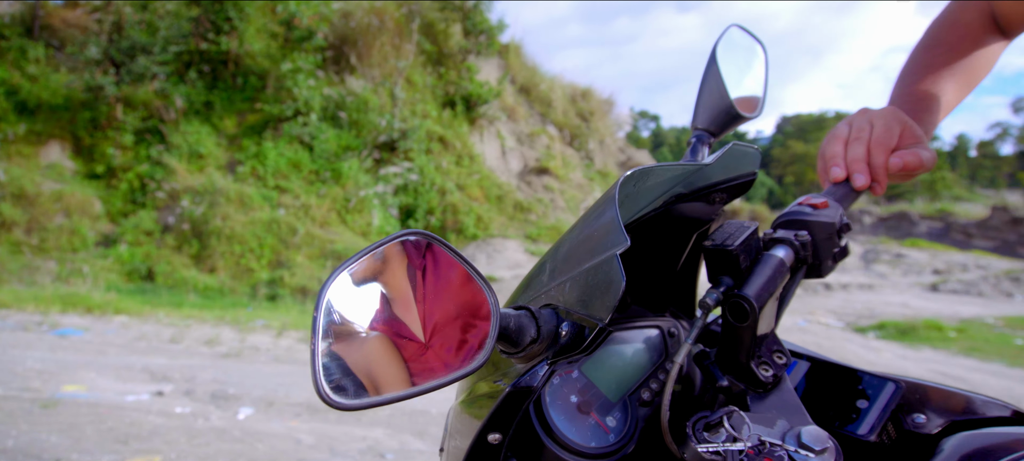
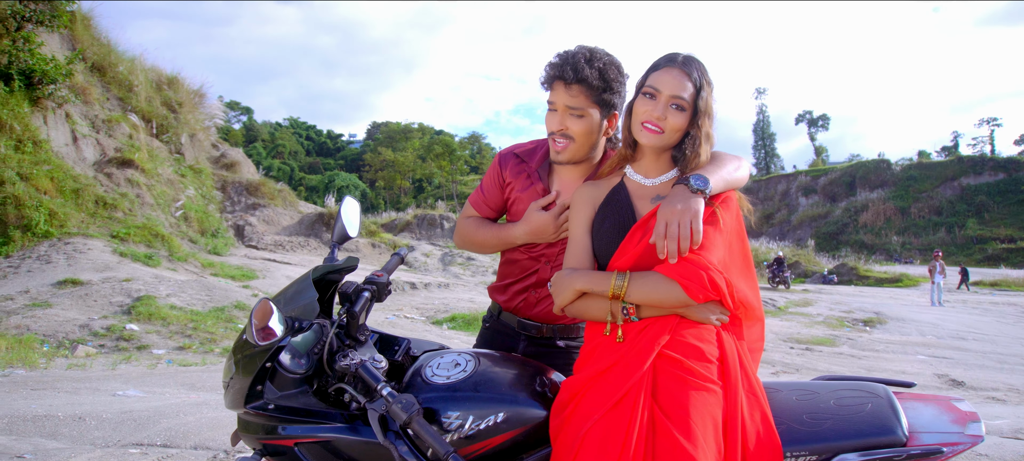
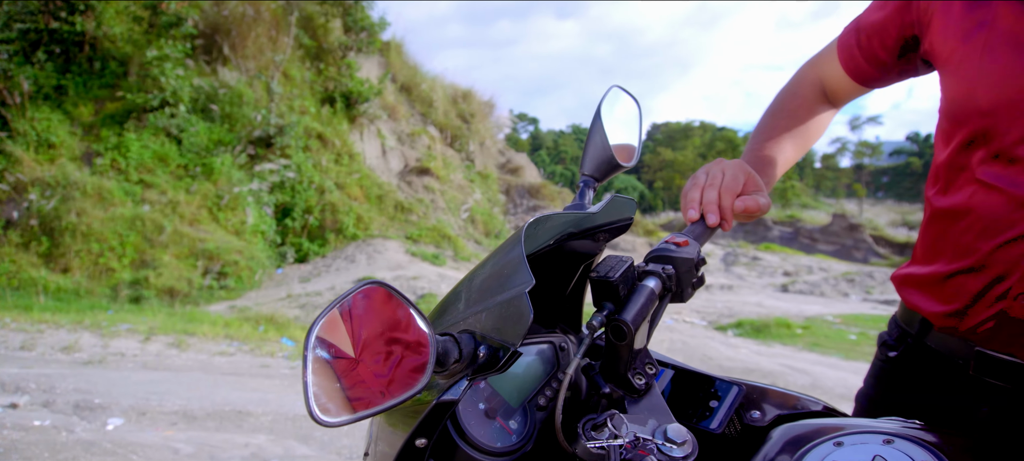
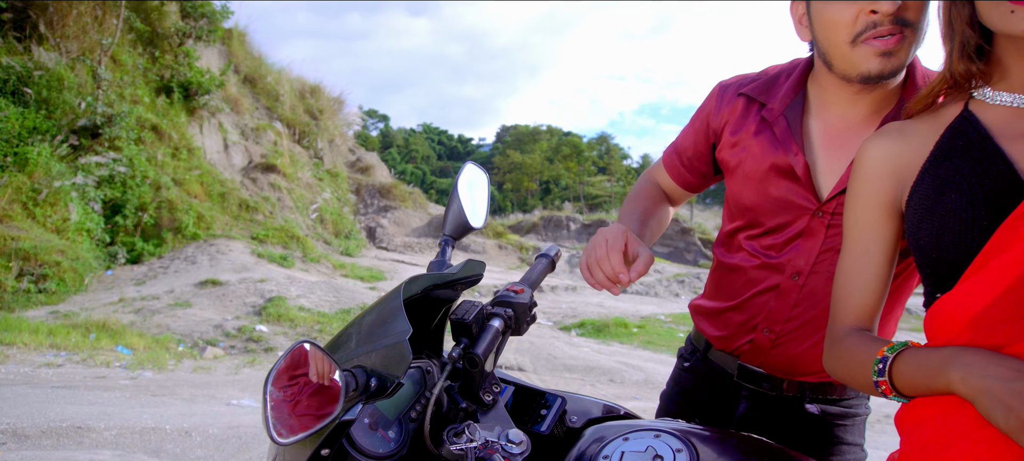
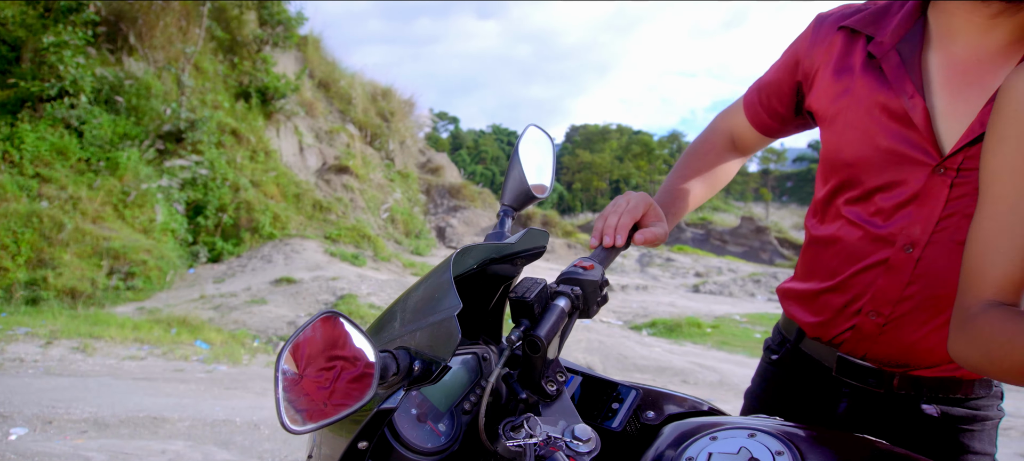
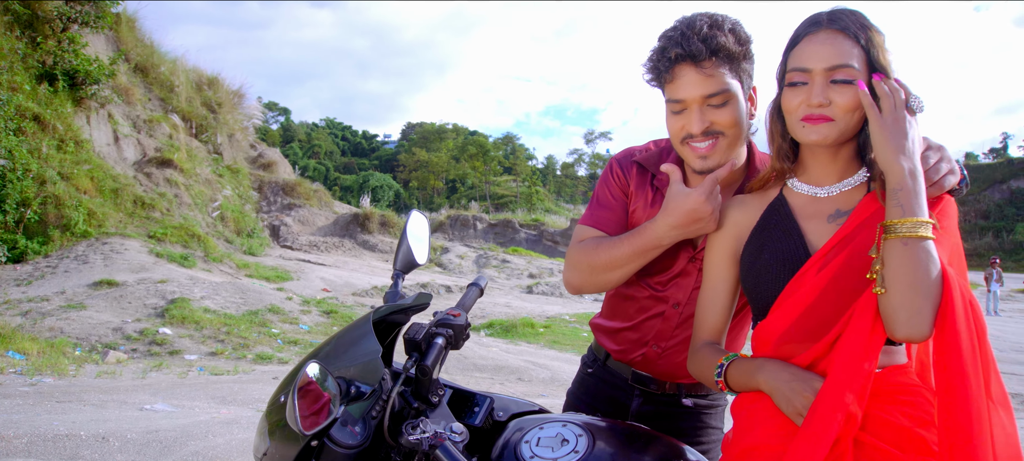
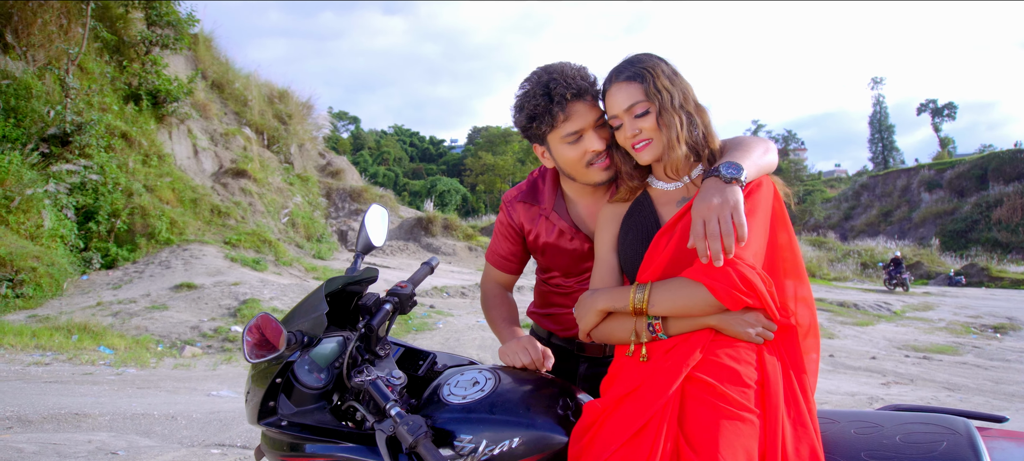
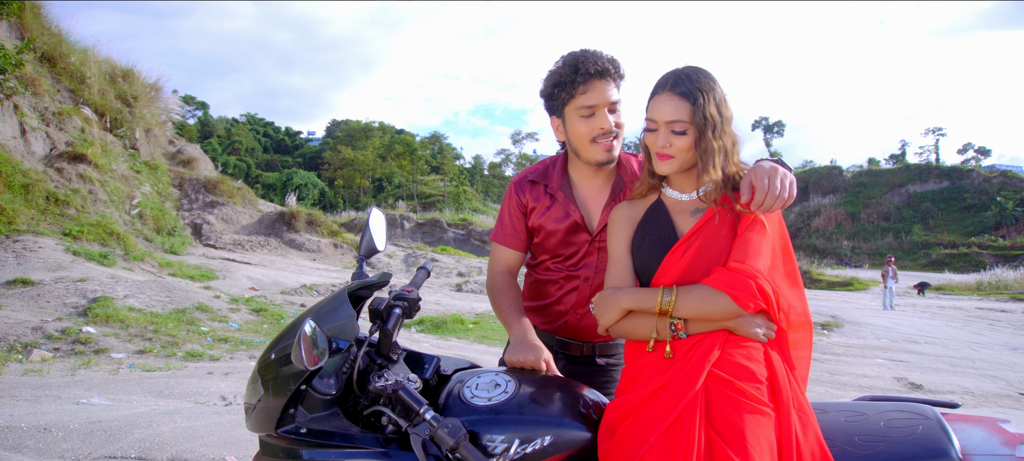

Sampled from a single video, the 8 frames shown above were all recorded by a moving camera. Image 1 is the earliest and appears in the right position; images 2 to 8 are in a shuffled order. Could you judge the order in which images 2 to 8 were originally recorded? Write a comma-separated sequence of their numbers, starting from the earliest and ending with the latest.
3, 5, 4, 6, 8, 2, 7
